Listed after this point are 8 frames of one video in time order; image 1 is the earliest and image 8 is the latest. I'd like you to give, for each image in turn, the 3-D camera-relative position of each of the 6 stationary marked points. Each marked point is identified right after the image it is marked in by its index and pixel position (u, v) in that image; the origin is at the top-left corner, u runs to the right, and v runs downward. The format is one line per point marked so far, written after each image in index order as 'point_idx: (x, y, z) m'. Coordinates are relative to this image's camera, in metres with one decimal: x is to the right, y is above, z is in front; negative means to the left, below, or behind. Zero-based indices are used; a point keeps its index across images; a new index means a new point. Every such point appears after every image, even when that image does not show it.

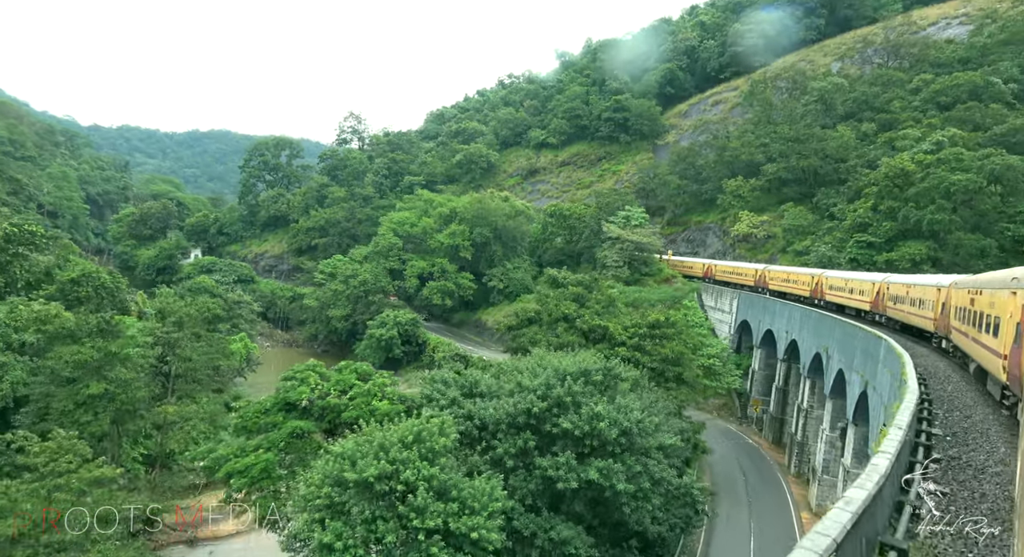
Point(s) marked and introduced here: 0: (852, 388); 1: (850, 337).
0: (+8.2, -2.6, +19.1) m
1: (+8.5, -1.5, +19.6) m
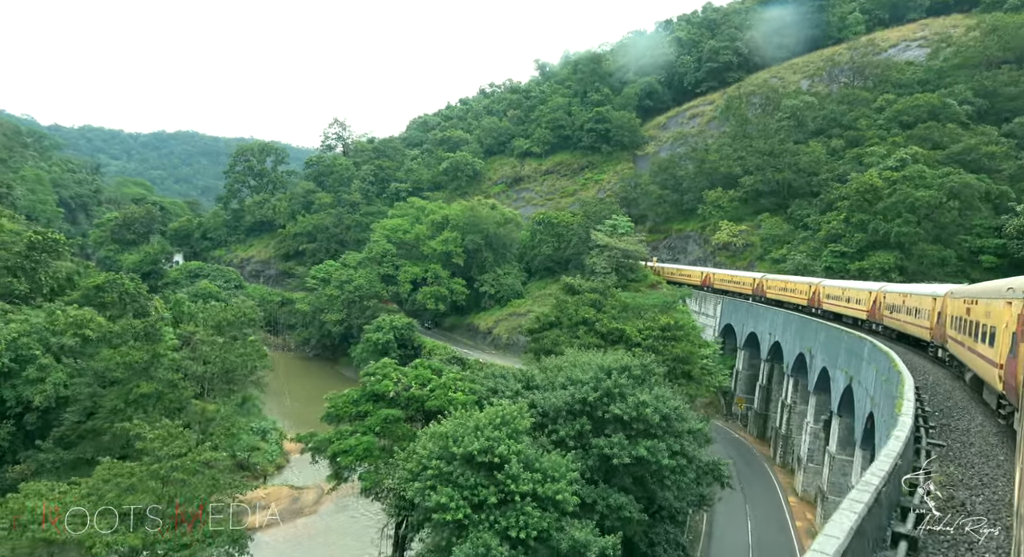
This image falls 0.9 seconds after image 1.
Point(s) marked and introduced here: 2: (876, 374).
0: (+8.9, -2.9, +21.5) m
1: (+9.1, -1.7, +22.1) m
2: (+7.2, -1.9, +15.5) m
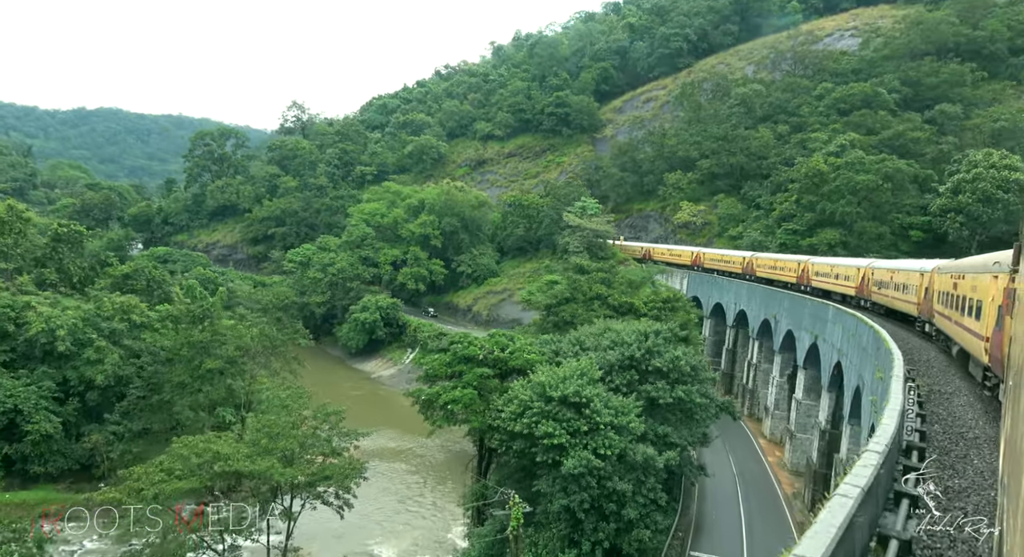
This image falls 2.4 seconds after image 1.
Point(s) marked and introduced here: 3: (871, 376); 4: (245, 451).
0: (+9.6, -2.1, +26.0) m
1: (+9.8, -0.9, +26.5) m
2: (+8.4, -1.3, +19.8) m
3: (+6.6, -1.6, +14.3) m
4: (-5.6, -3.7, +16.9) m
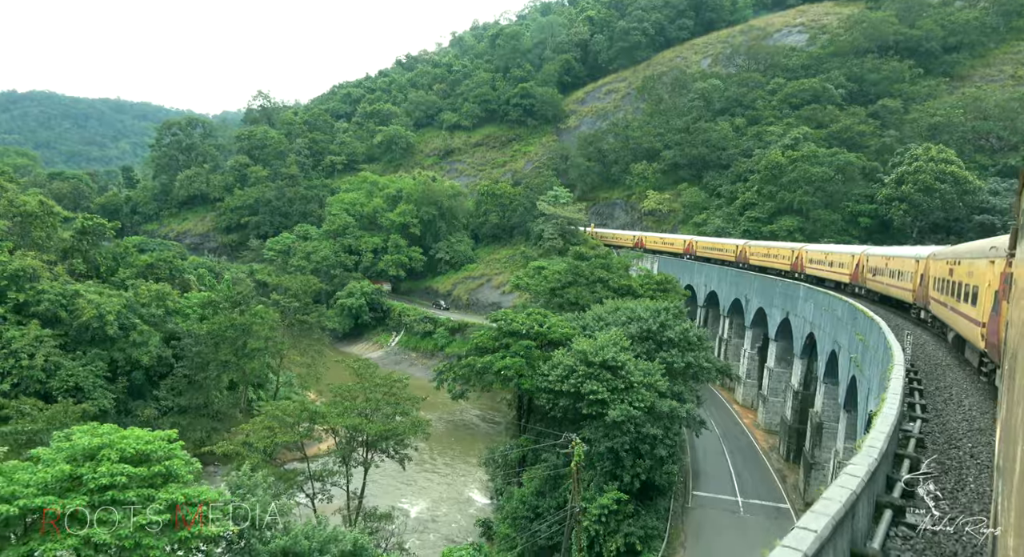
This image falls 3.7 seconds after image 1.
0: (+9.9, -1.5, +29.9) m
1: (+10.1, -0.3, +30.4) m
2: (+9.2, -0.8, +23.7) m
3: (+7.8, -1.3, +18.1) m
4: (-4.6, -3.4, +19.8) m
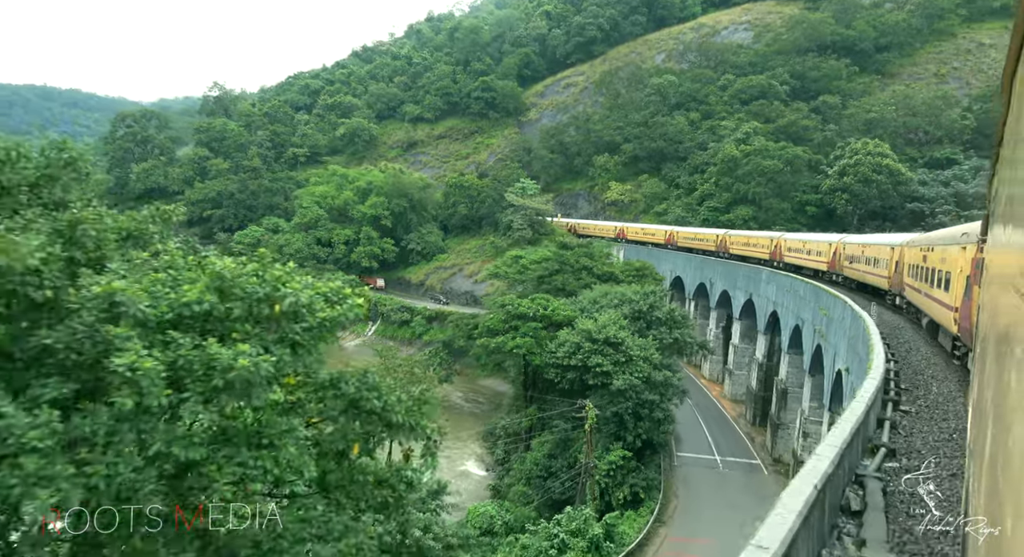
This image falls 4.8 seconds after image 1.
0: (+9.5, -0.9, +33.3) m
1: (+9.6, +0.3, +33.8) m
2: (+9.2, -0.3, +27.0) m
3: (+8.2, -0.9, +21.4) m
4: (-4.2, -3.2, +22.3) m
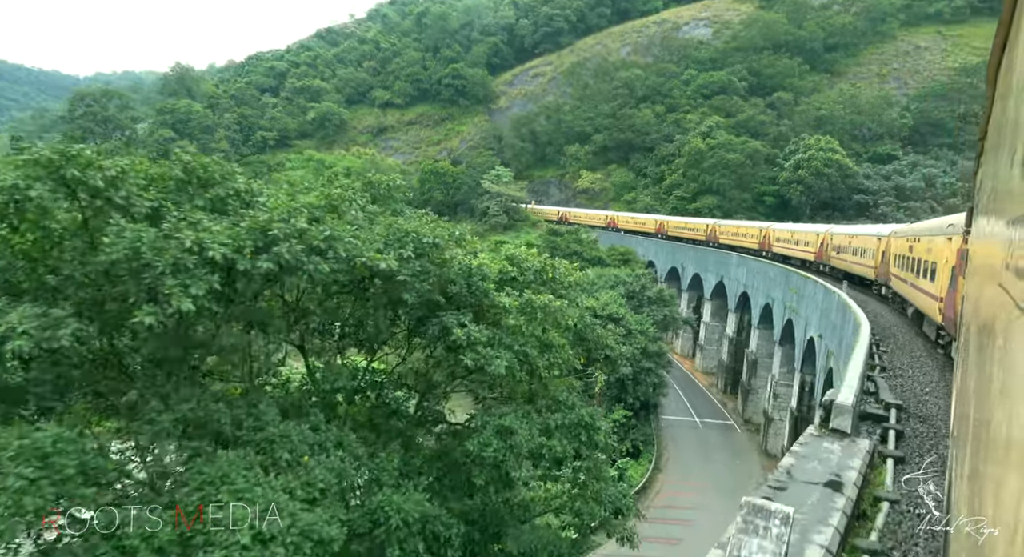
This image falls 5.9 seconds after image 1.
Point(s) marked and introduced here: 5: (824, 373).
0: (+9.3, -0.1, +37.2) m
1: (+9.3, +1.1, +37.7) m
2: (+9.4, +0.3, +30.9) m
3: (+8.7, -0.4, +25.2) m
4: (-3.7, -2.7, +25.4) m
5: (+7.4, -2.2, +18.5) m
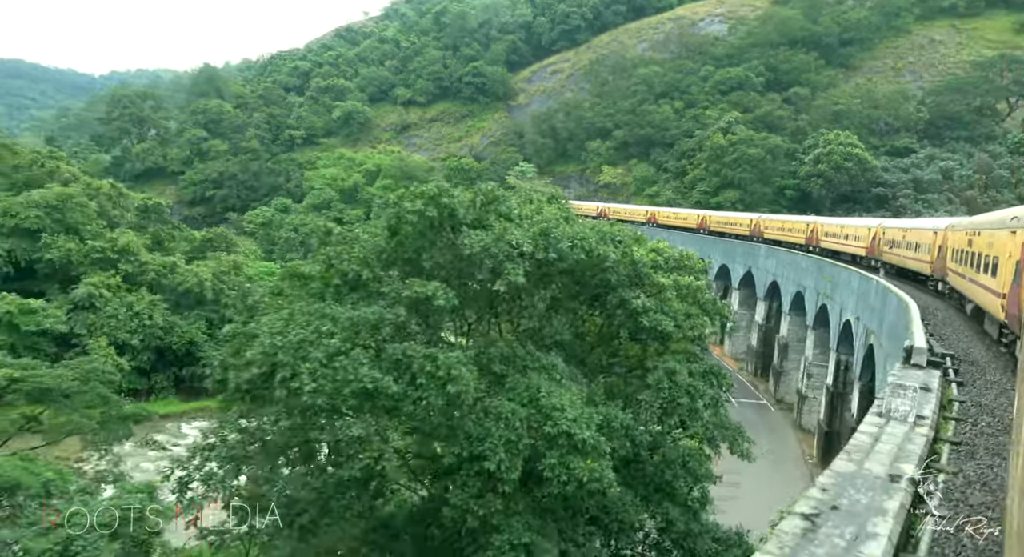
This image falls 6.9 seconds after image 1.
0: (+11.2, +0.4, +39.3) m
1: (+11.3, +1.6, +39.7) m
2: (+11.3, +0.7, +32.9) m
3: (+10.6, 0.0, +27.3) m
4: (-1.8, -2.3, +27.5) m
5: (+9.2, -1.9, +20.6) m
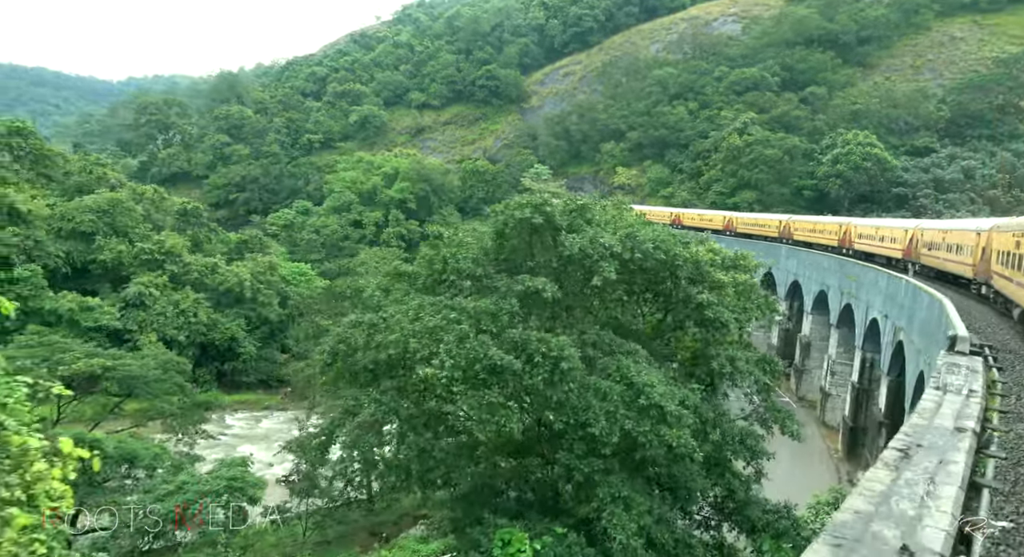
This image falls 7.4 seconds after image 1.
0: (+12.2, +0.3, +39.2) m
1: (+12.3, +1.5, +39.6) m
2: (+12.2, +0.7, +32.8) m
3: (+11.4, 0.0, +27.2) m
4: (-1.0, -2.4, +27.6) m
5: (+10.0, -1.9, +20.5) m
